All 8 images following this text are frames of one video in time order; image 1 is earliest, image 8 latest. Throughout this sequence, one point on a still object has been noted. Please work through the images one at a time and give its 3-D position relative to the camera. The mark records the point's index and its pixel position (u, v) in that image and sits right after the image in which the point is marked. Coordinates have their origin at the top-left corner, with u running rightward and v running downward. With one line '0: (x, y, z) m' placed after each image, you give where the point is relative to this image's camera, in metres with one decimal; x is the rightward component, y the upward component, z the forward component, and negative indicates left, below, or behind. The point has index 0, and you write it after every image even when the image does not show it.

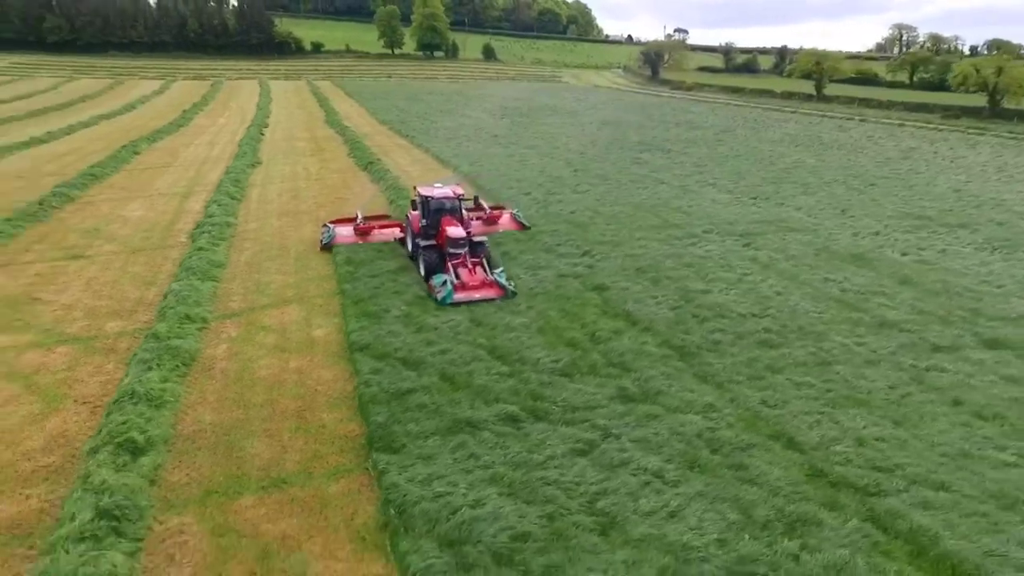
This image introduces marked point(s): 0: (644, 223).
0: (+3.9, +1.9, +18.1) m
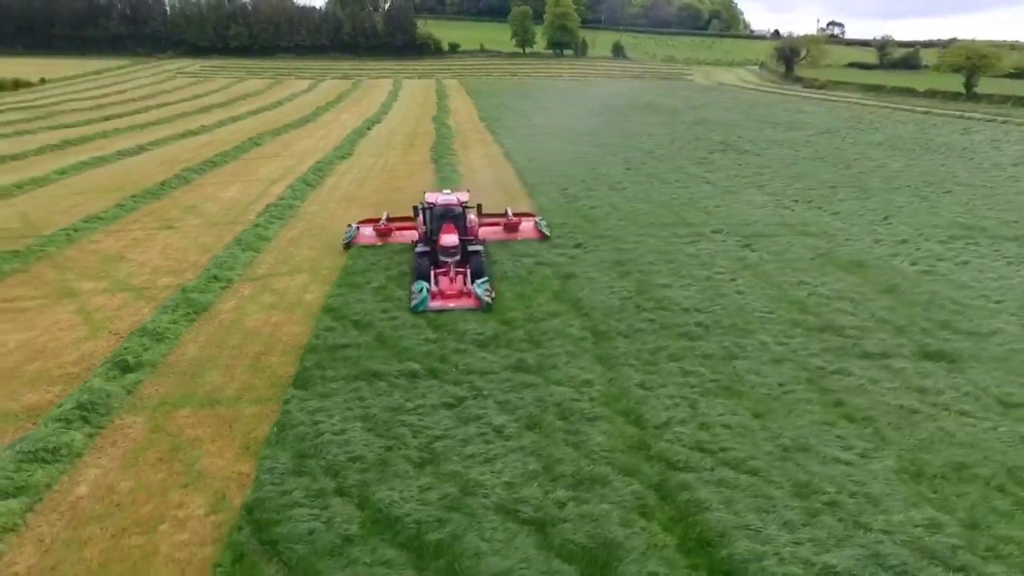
0: (+4.3, +2.1, +18.6) m
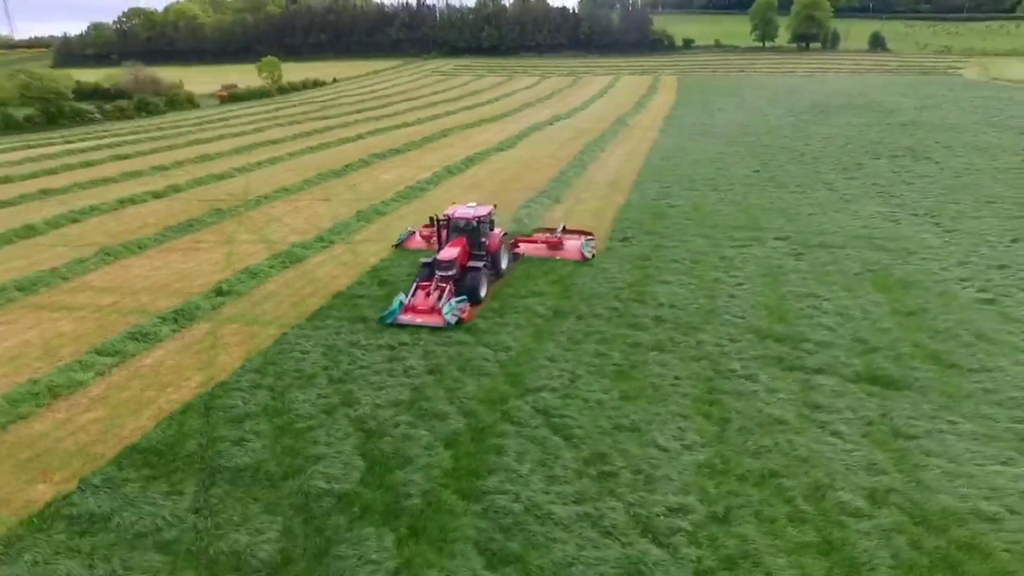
0: (+6.3, +2.0, +18.3) m
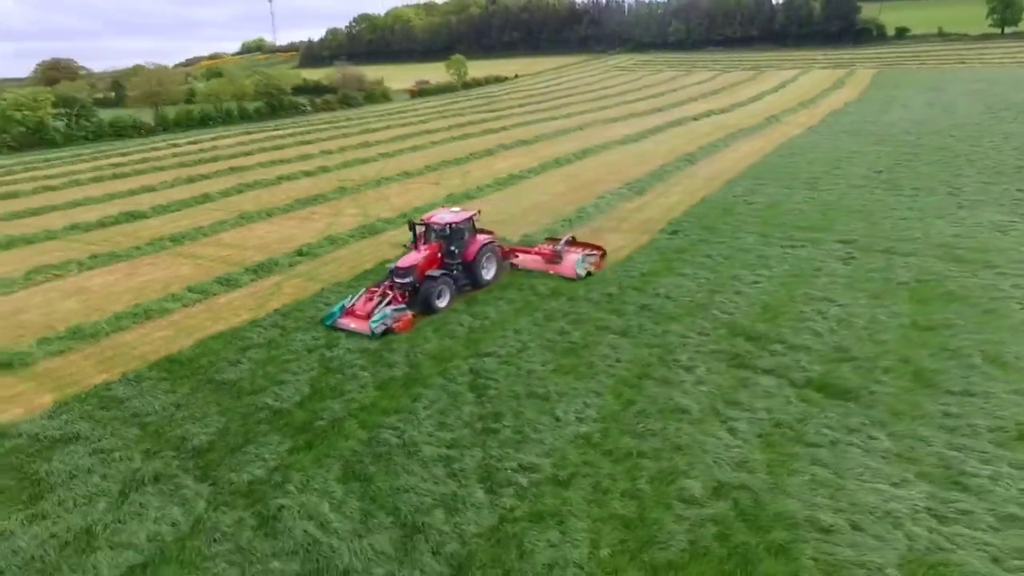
0: (+7.8, +1.8, +17.0) m
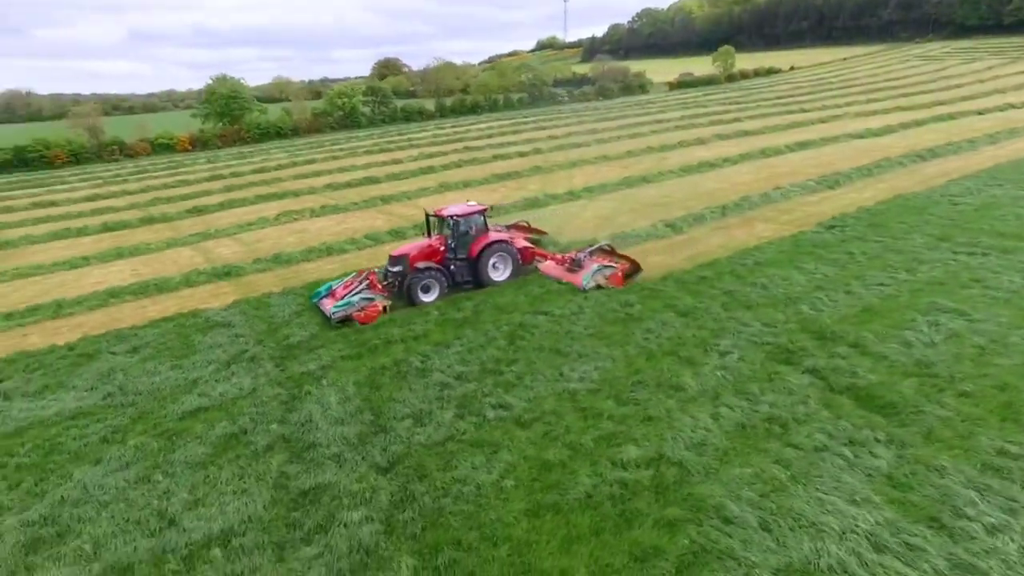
0: (+10.8, +1.3, +13.7) m
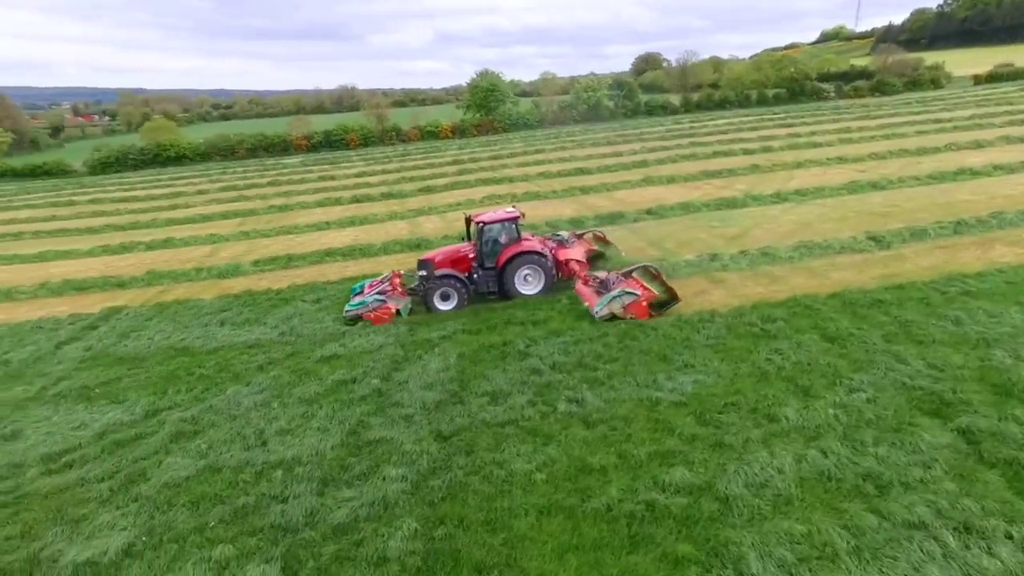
0: (+13.2, 0.0, +8.9) m
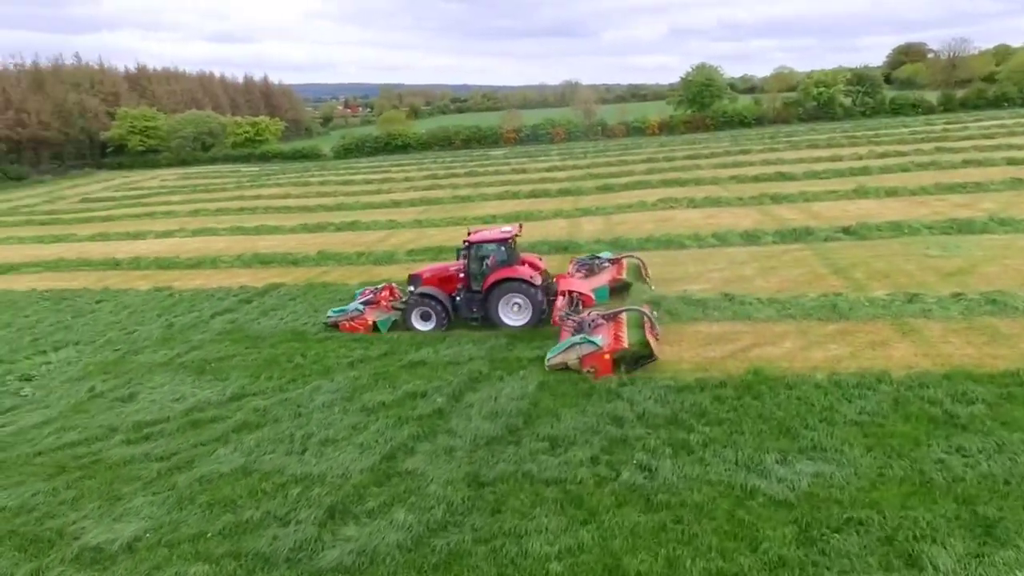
0: (+13.4, -1.6, +3.2) m
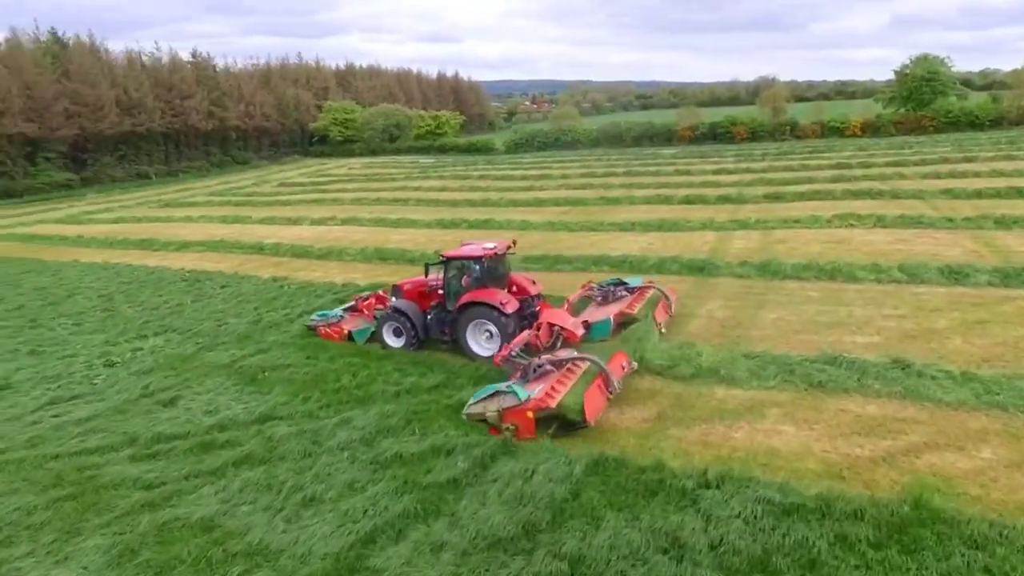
0: (+11.8, -3.2, -2.3) m
